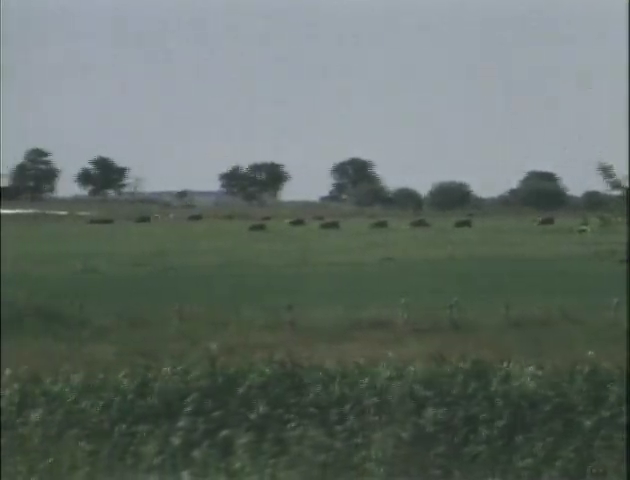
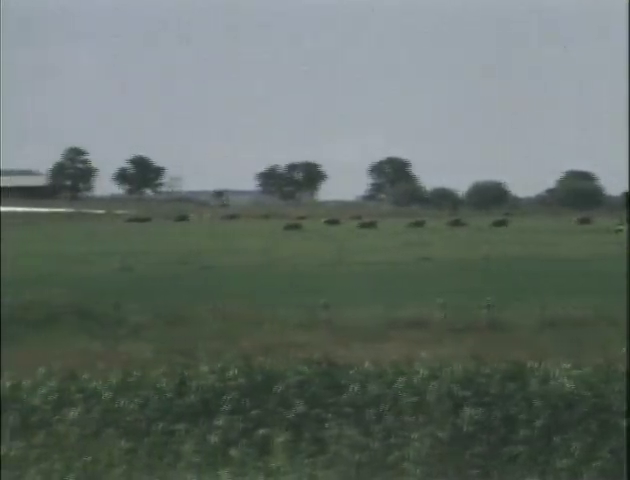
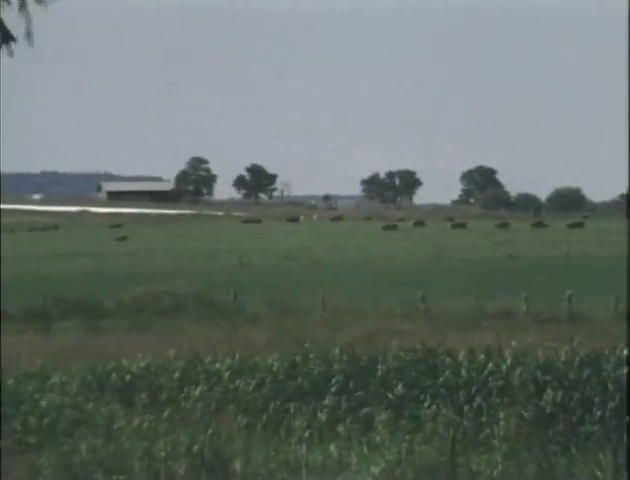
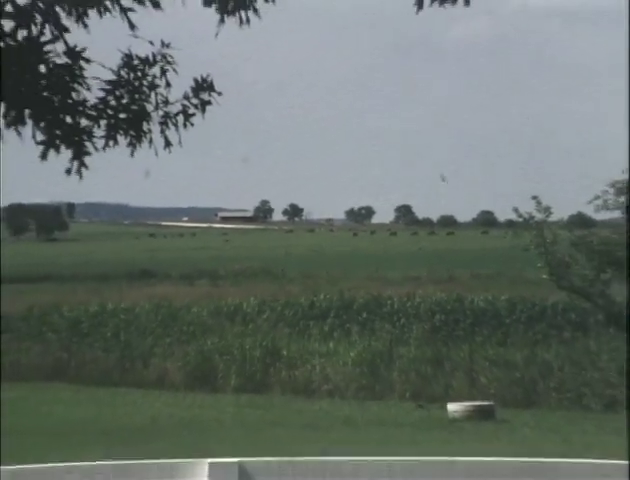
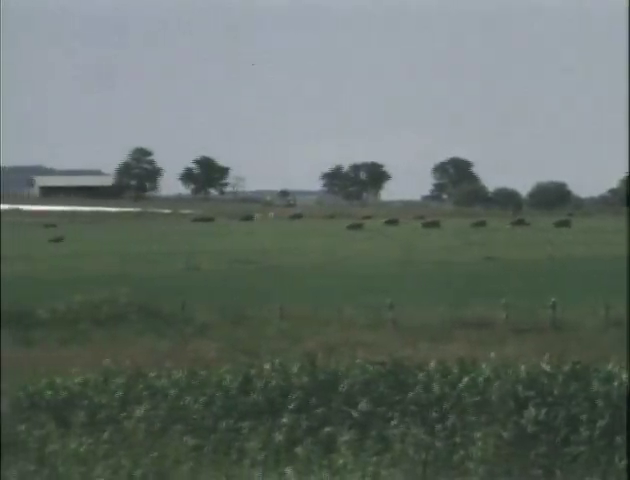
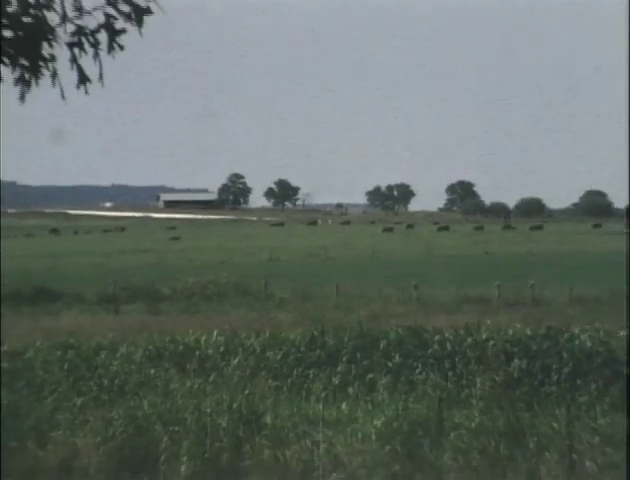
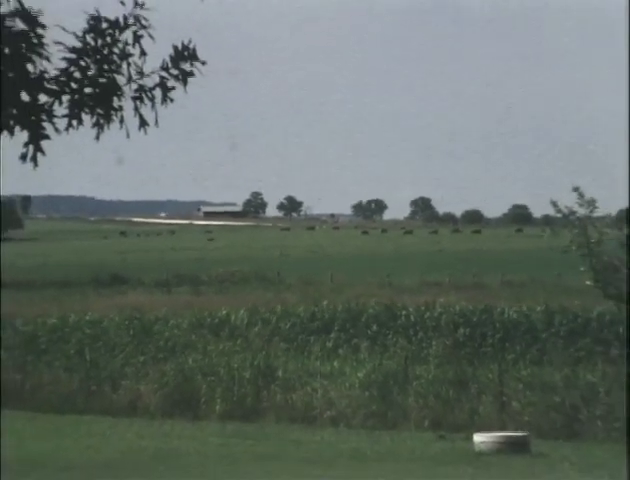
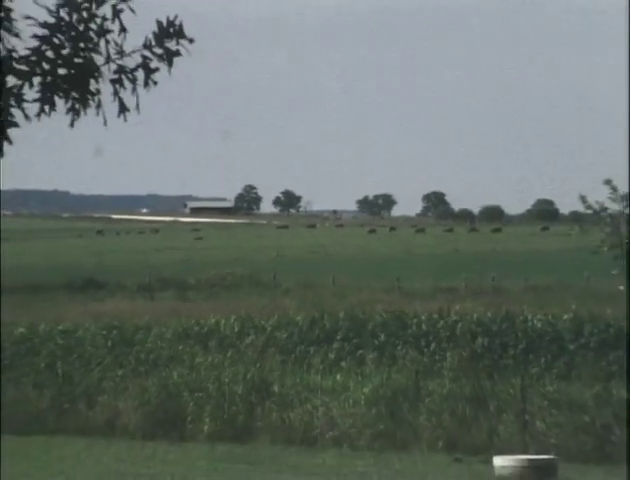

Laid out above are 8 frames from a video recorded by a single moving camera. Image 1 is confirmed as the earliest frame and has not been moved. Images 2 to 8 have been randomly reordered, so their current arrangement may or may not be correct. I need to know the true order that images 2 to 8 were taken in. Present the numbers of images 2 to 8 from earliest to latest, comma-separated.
2, 5, 3, 6, 8, 7, 4
